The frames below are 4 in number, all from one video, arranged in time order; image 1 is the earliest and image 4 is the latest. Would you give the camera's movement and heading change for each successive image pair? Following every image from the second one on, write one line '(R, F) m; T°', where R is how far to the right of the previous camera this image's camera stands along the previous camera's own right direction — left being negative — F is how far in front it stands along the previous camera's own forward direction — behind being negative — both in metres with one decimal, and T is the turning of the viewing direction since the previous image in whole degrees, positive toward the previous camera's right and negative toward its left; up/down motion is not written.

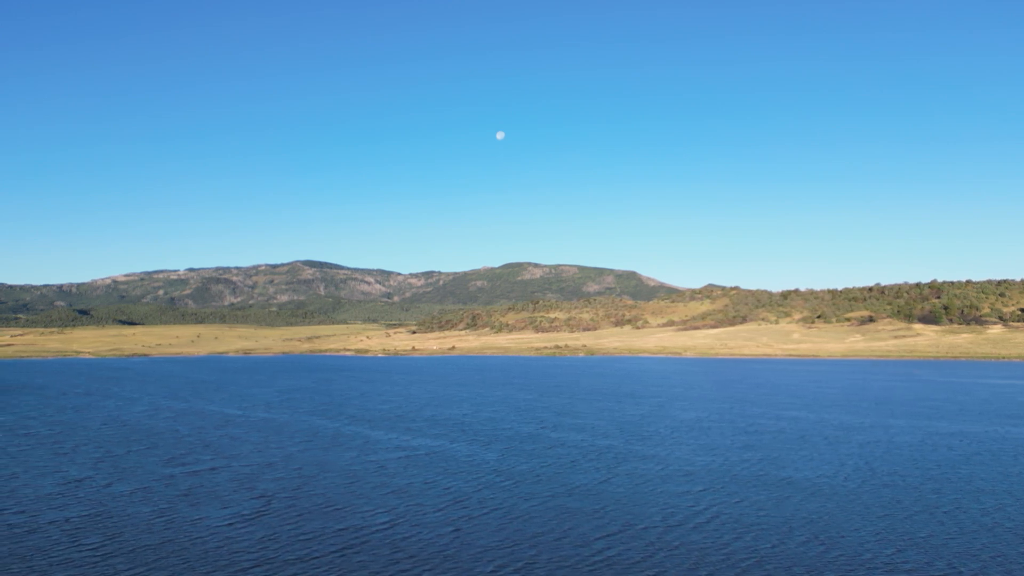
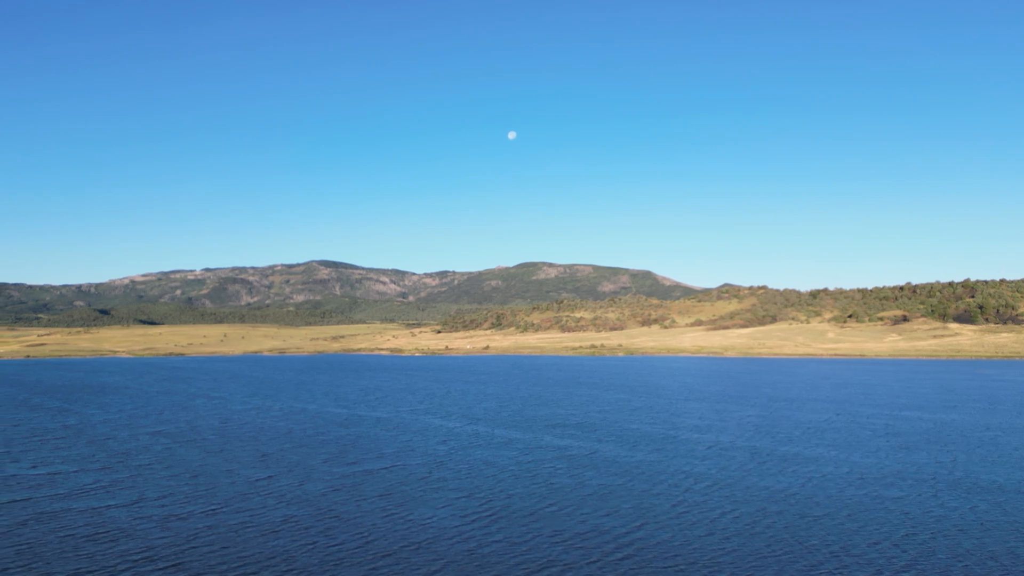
(-8.1, +0.5) m; -1°
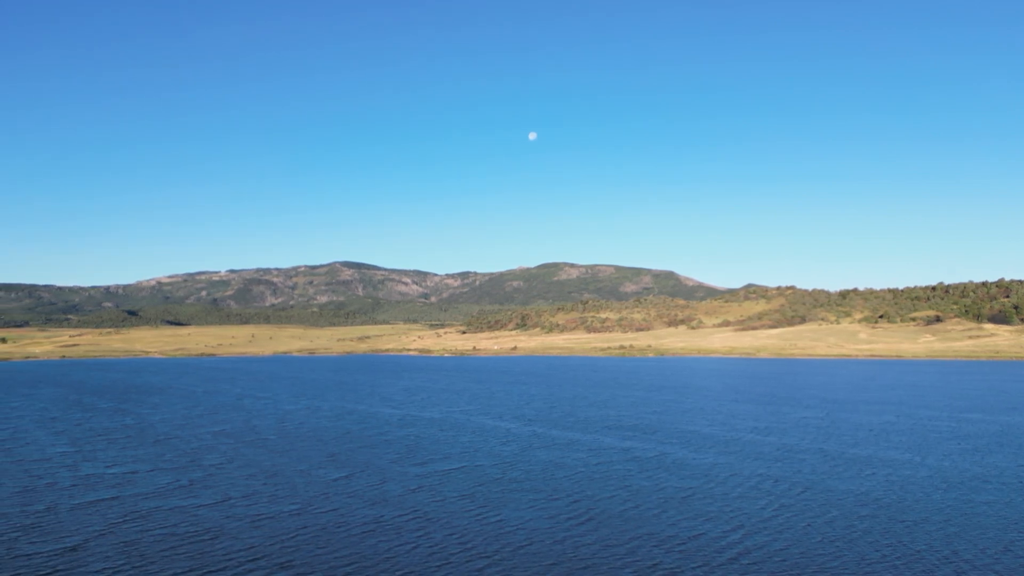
(-2.6, +0.2) m; -2°
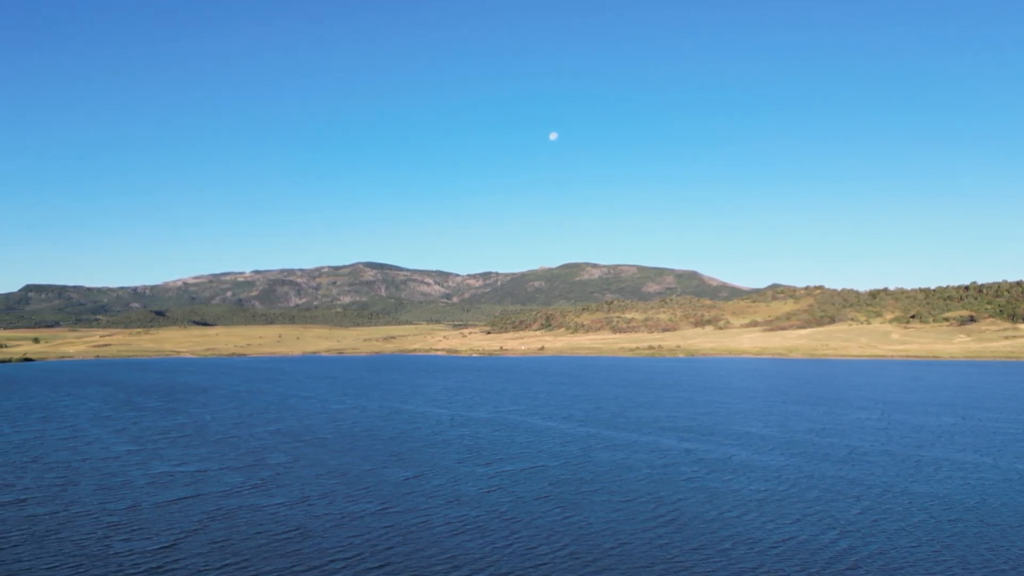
(-2.3, +0.1) m; -2°
